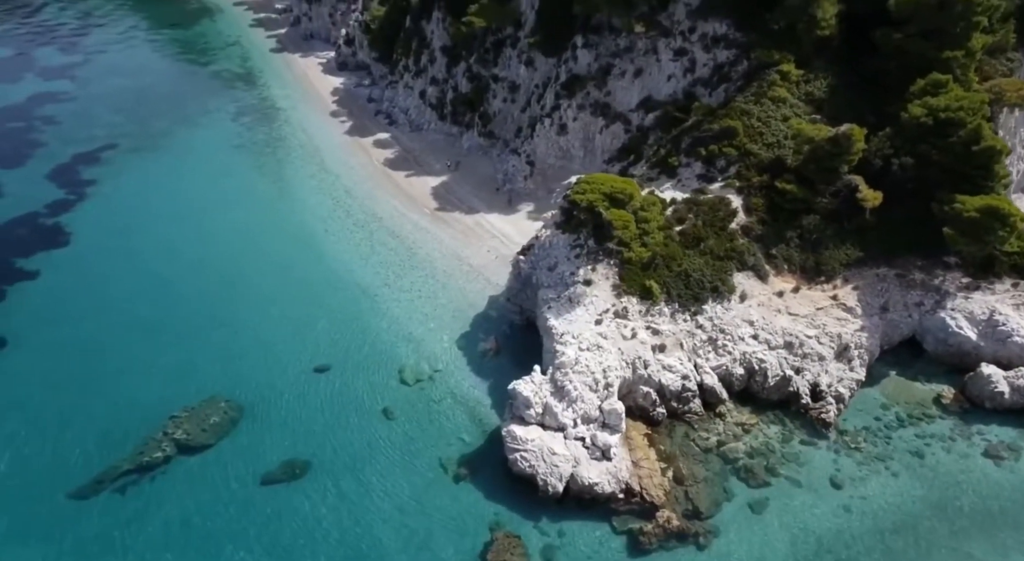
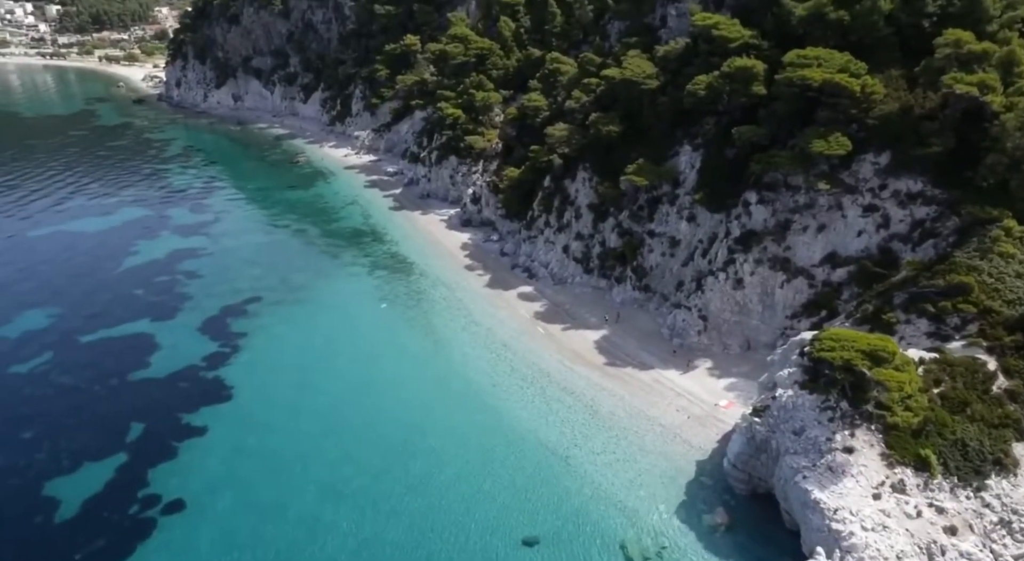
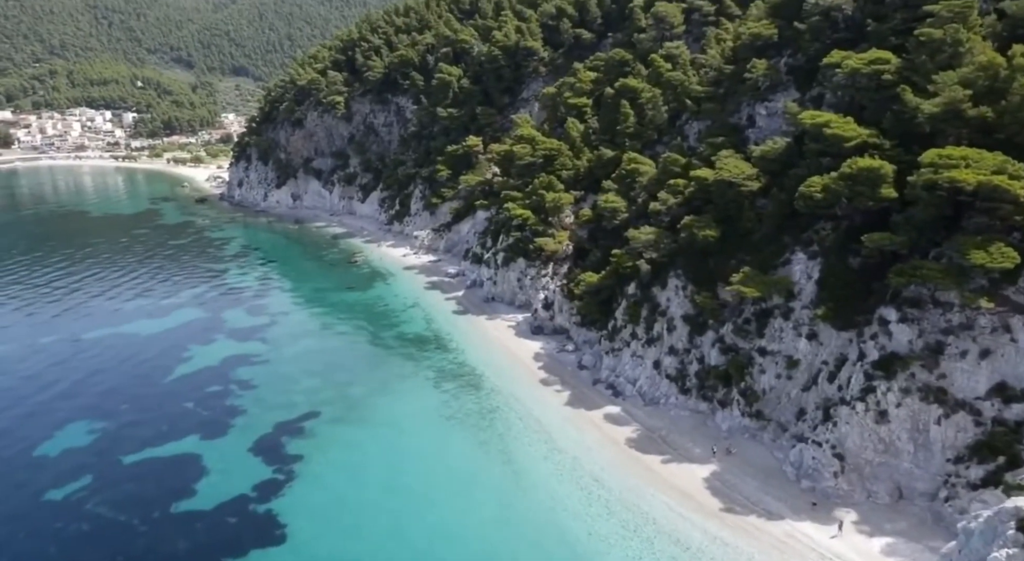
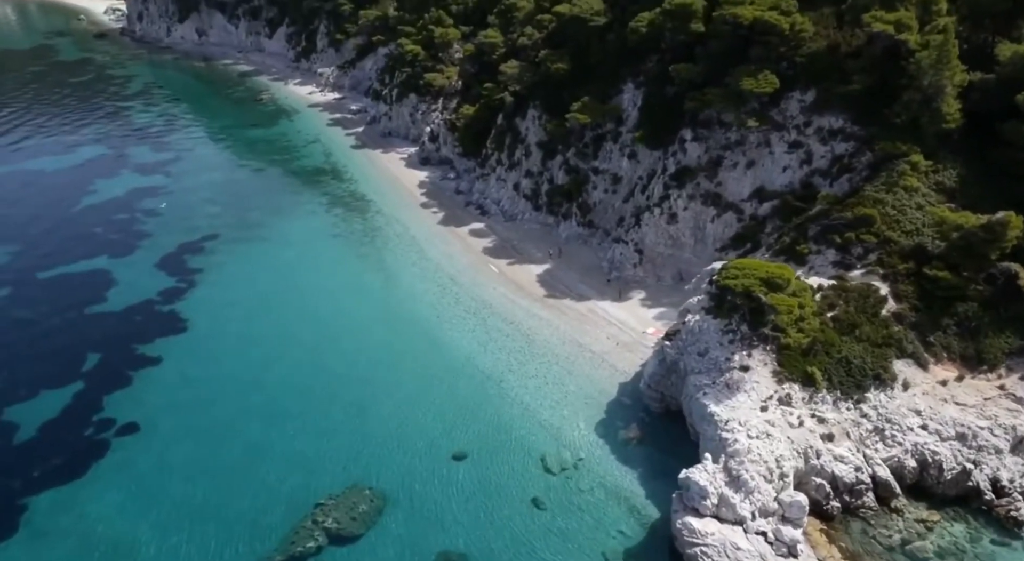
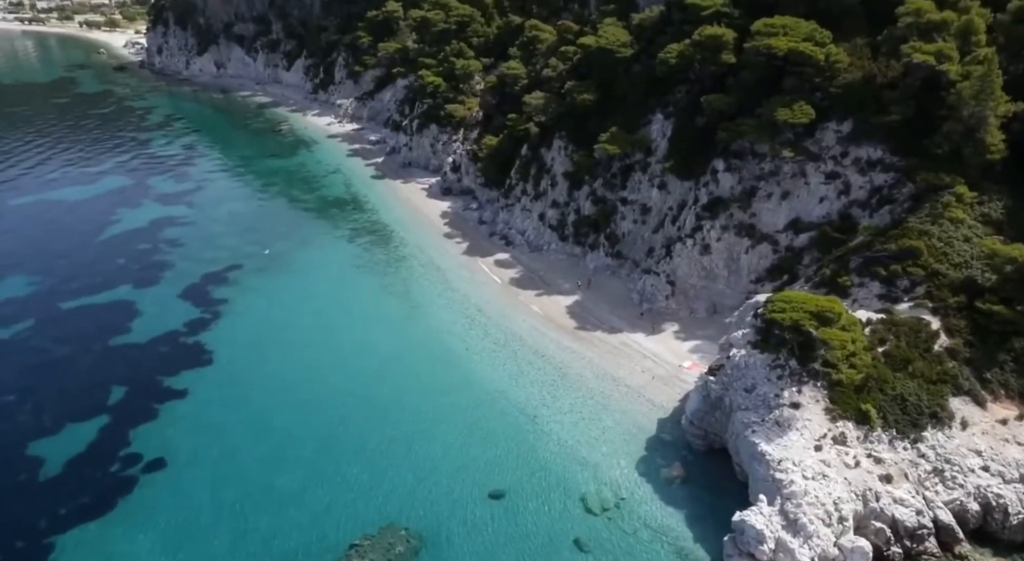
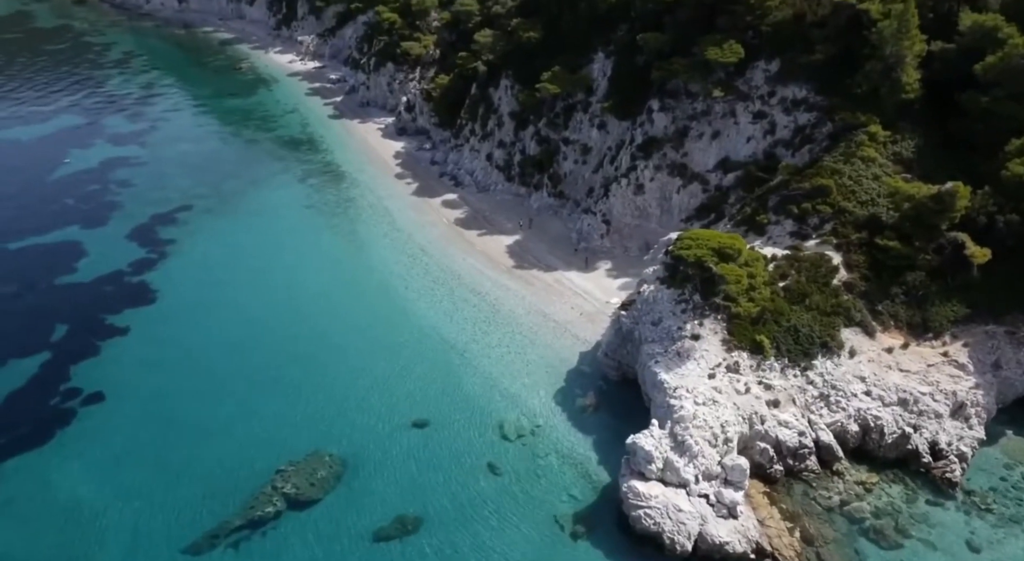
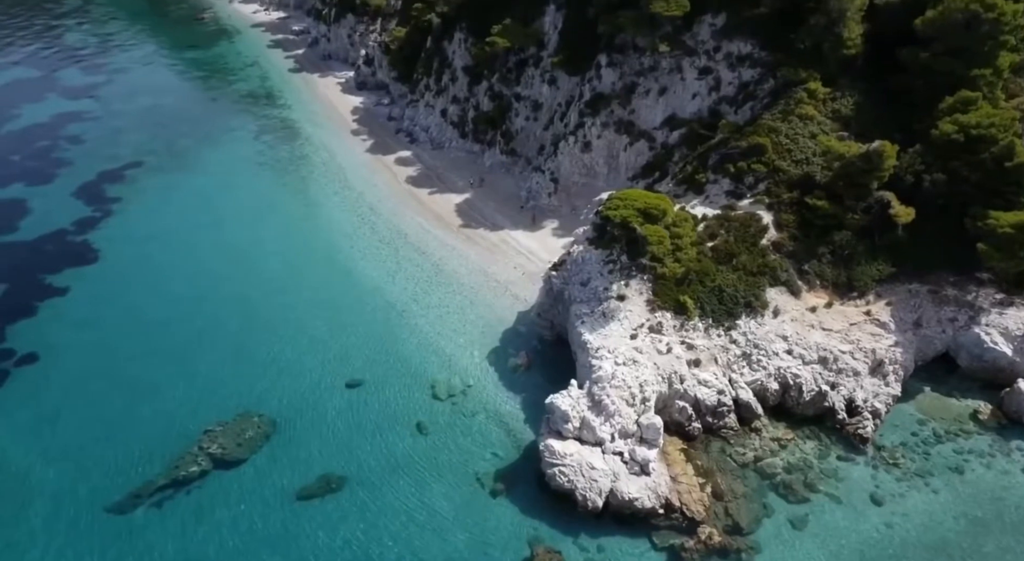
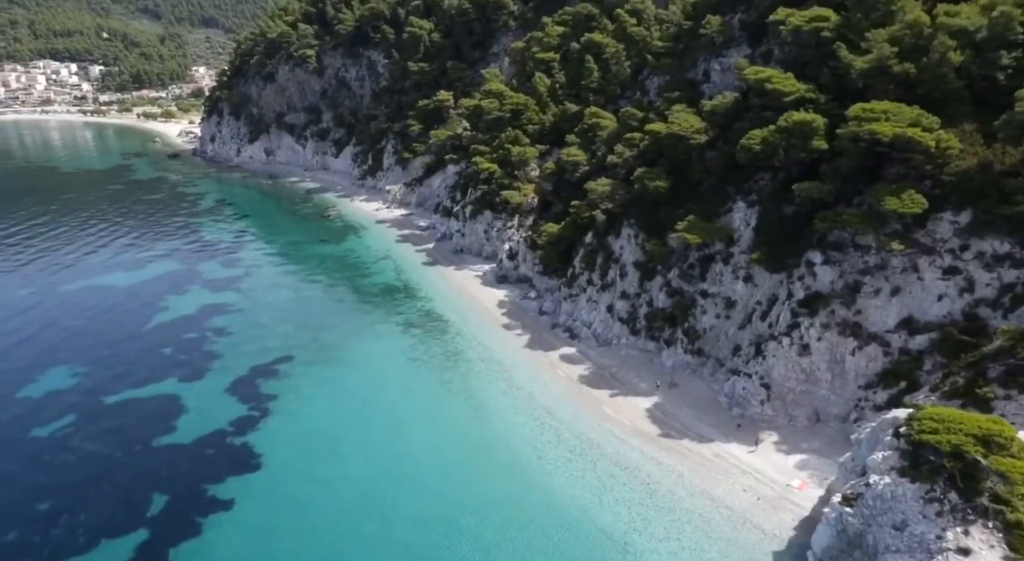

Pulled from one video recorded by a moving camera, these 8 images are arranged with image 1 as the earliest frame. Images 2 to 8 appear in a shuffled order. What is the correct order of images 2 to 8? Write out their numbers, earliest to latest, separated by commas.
7, 6, 4, 5, 2, 8, 3
